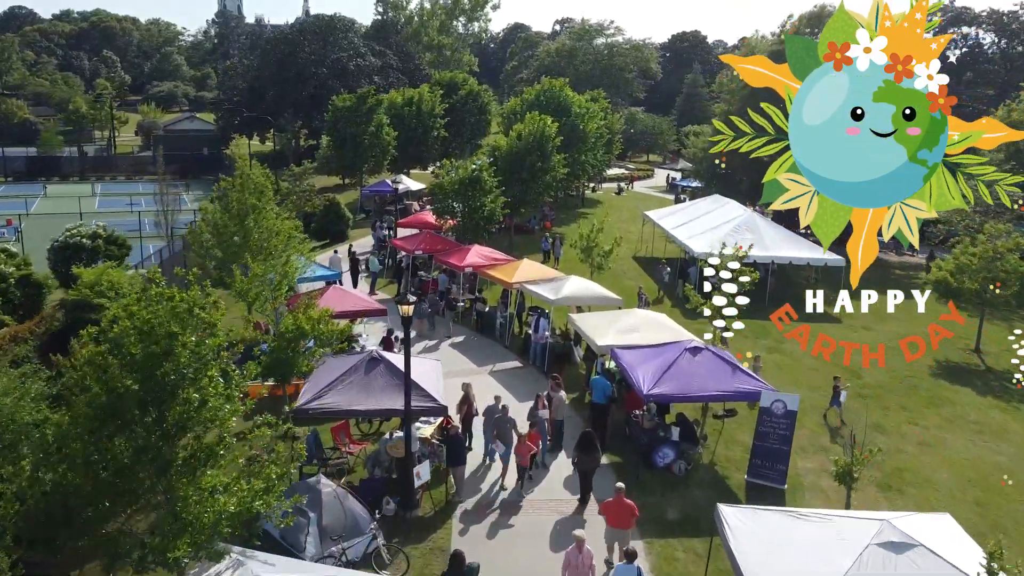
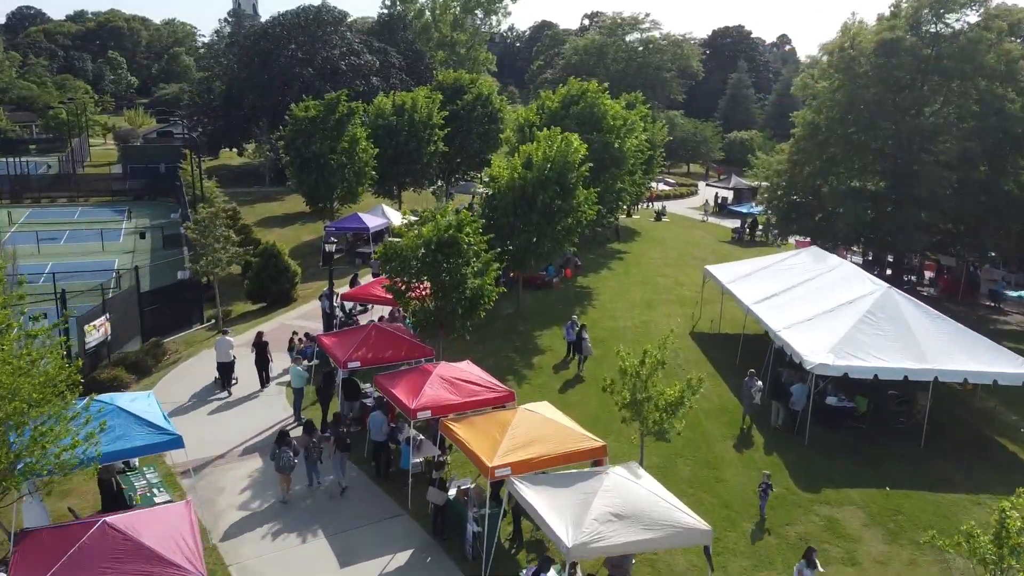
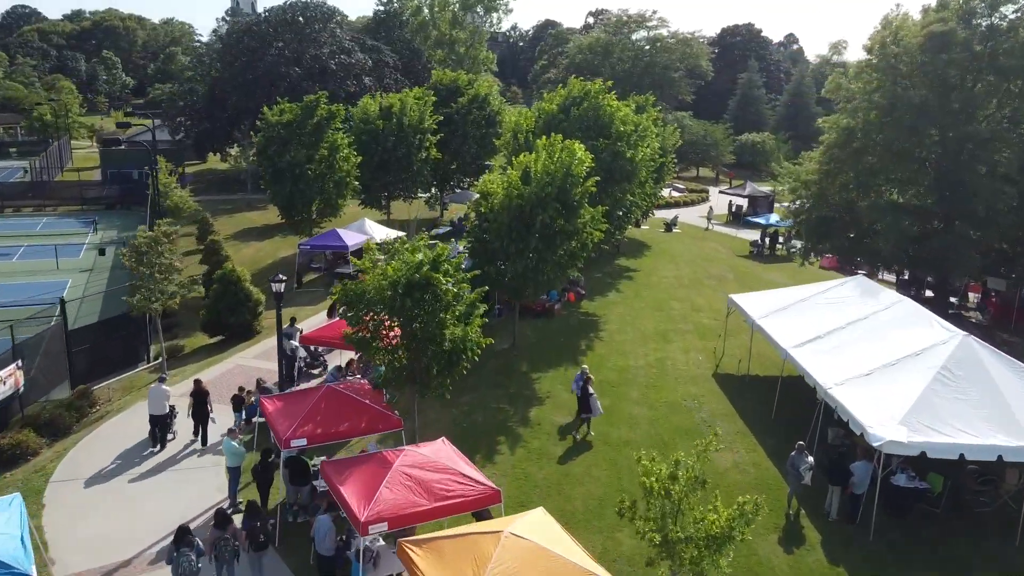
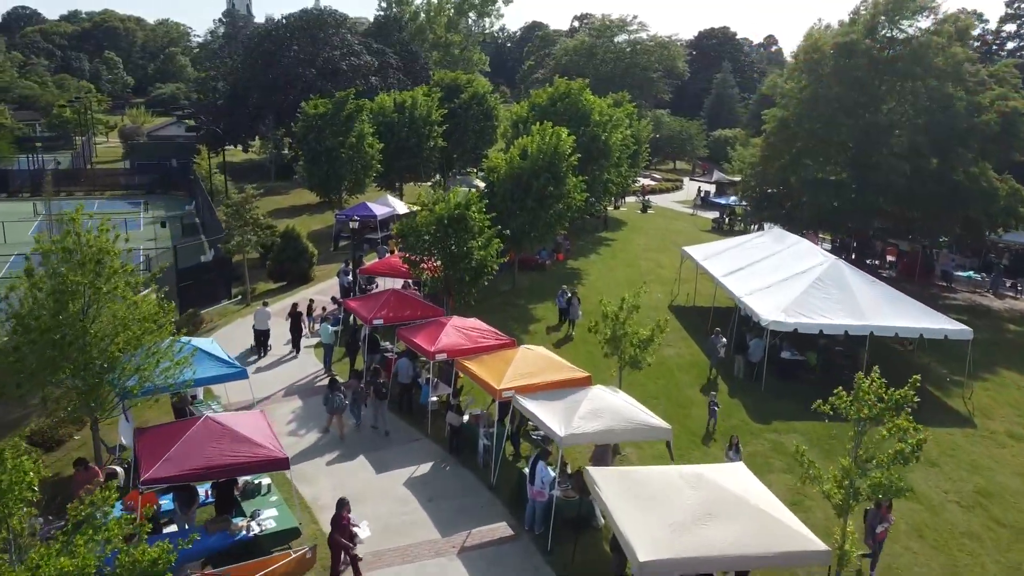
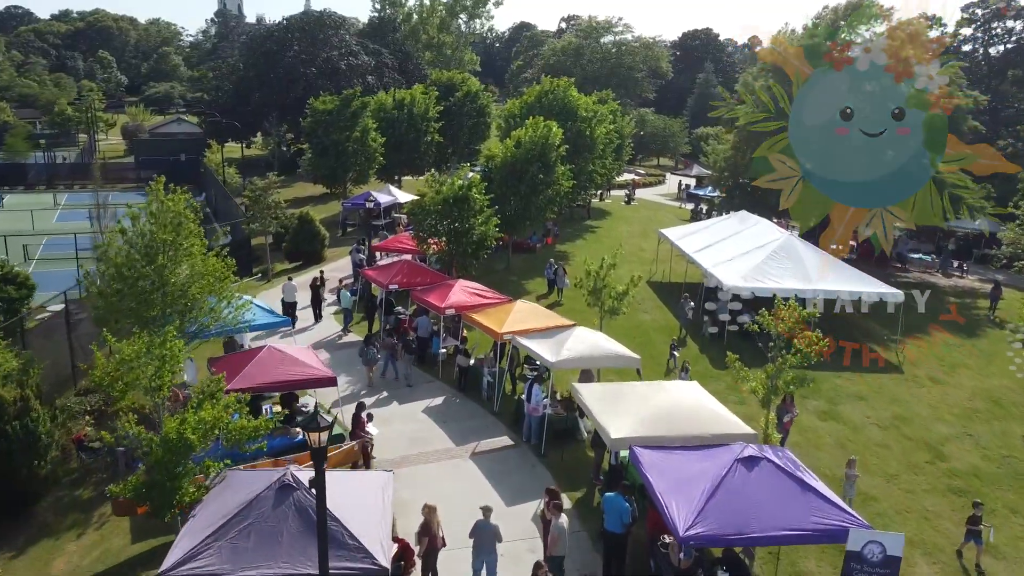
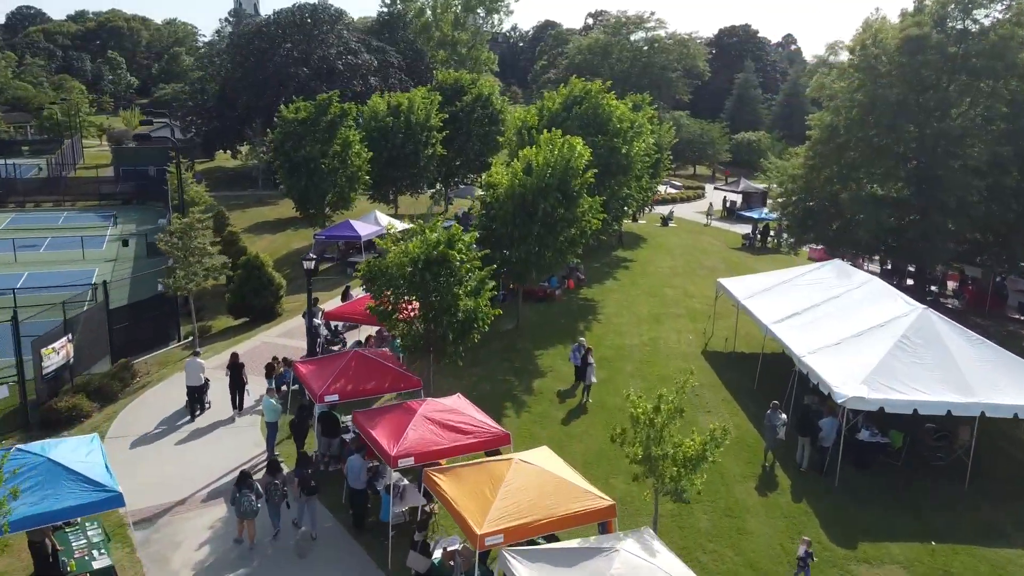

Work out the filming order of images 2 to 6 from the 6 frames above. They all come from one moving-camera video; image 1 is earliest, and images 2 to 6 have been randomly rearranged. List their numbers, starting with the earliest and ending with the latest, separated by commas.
5, 4, 2, 6, 3
